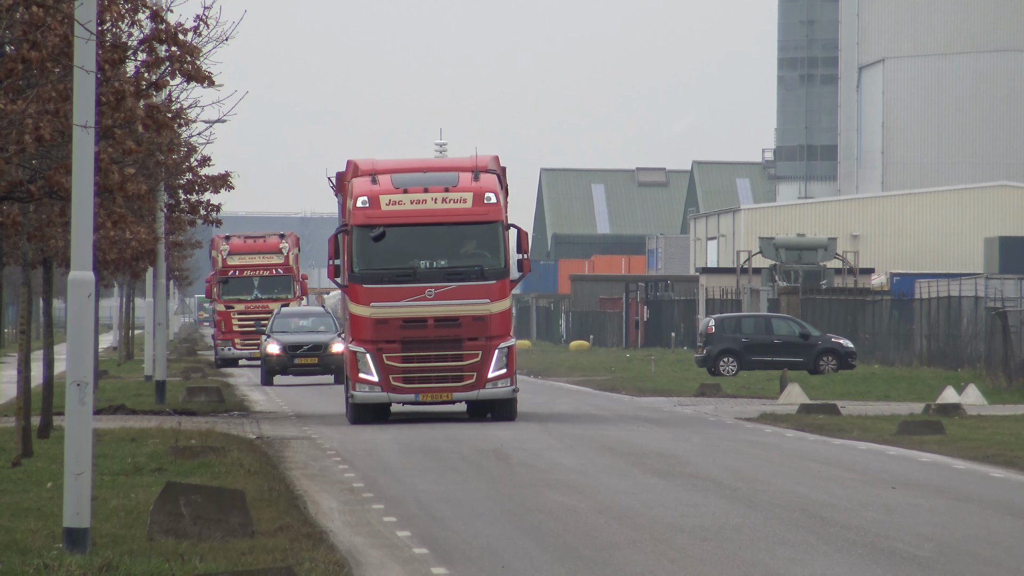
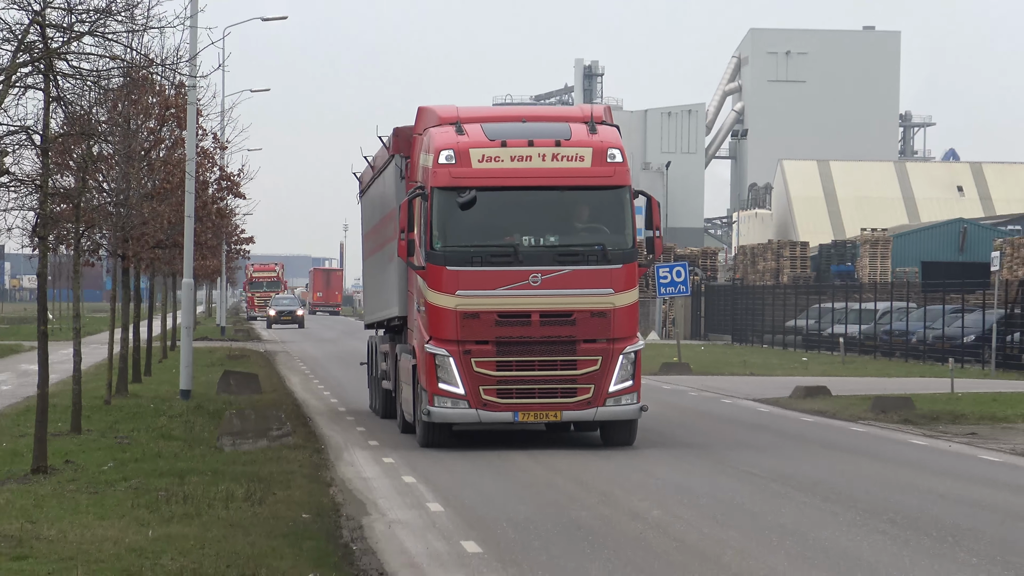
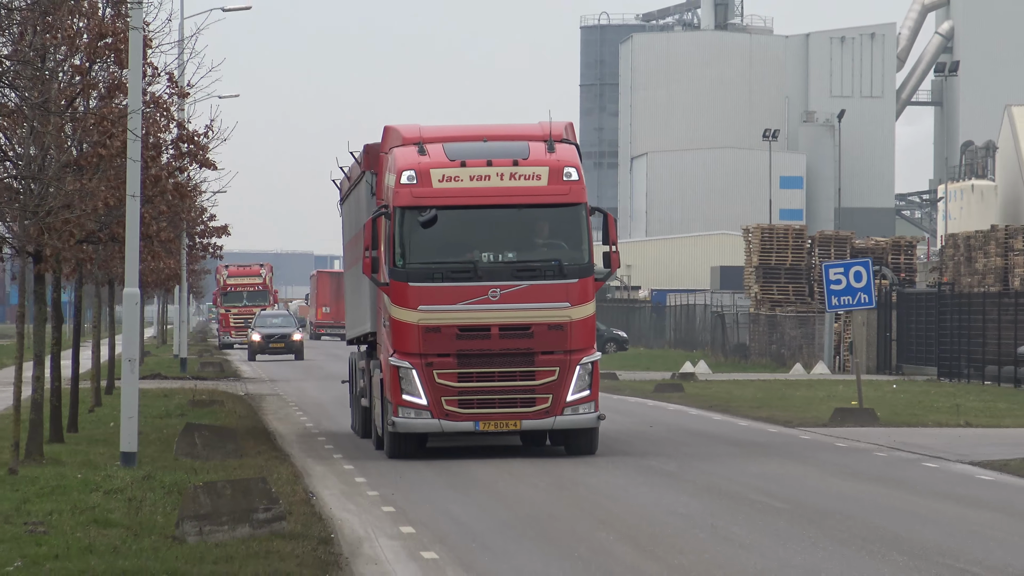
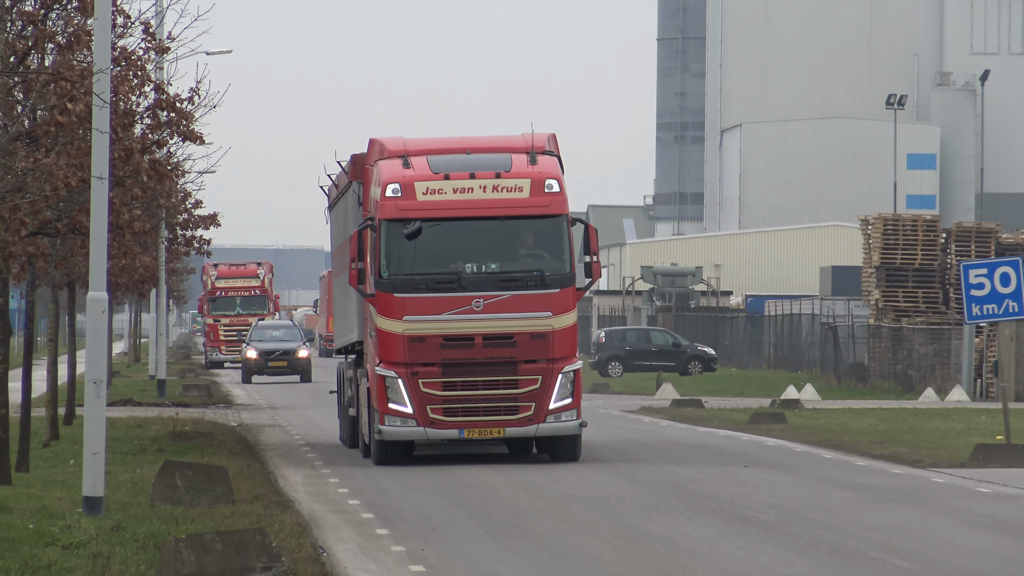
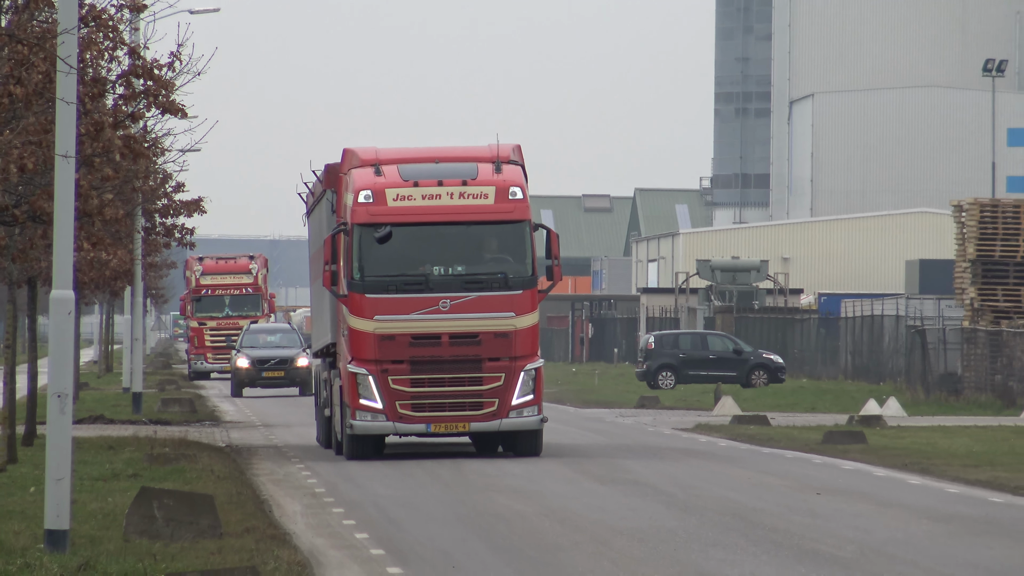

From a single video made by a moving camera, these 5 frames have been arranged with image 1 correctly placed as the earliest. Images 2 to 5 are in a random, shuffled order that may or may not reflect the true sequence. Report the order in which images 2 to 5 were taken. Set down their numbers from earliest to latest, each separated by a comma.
5, 4, 3, 2
